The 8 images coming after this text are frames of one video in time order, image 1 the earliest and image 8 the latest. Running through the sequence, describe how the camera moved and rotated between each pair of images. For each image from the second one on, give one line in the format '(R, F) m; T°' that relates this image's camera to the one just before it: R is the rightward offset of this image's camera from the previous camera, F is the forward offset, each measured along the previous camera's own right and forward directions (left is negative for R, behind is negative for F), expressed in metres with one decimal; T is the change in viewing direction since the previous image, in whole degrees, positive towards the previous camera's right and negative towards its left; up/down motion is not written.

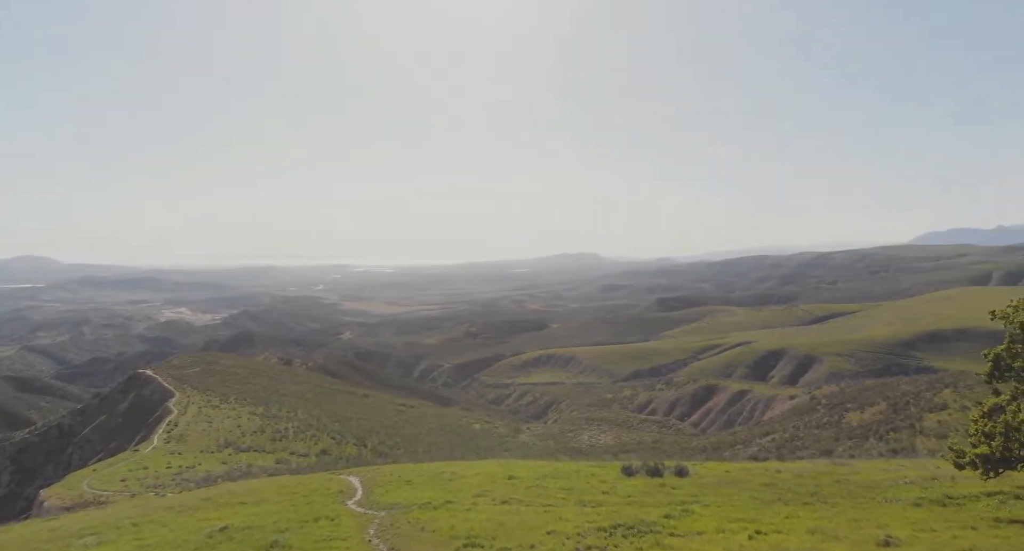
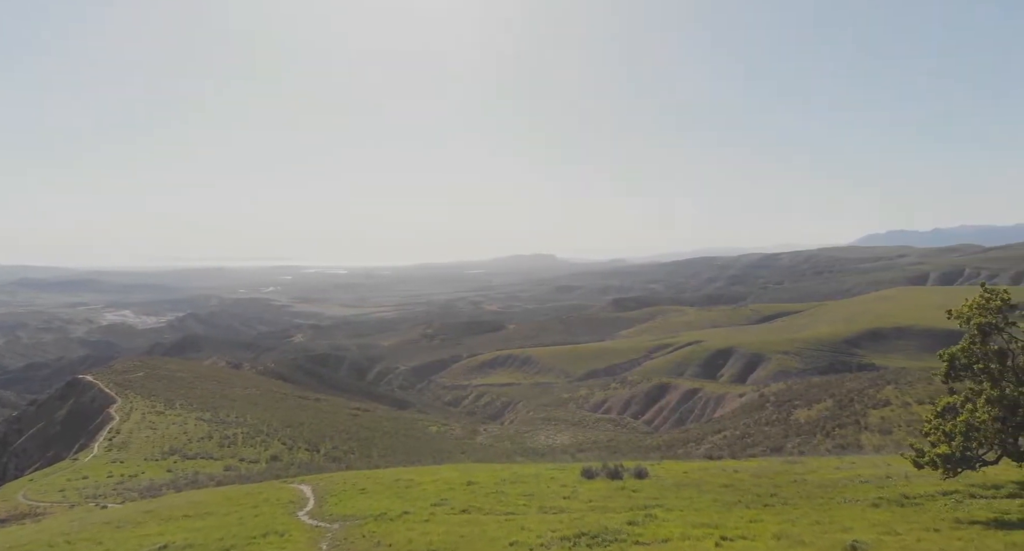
(-0.2, +2.6) m; -7°
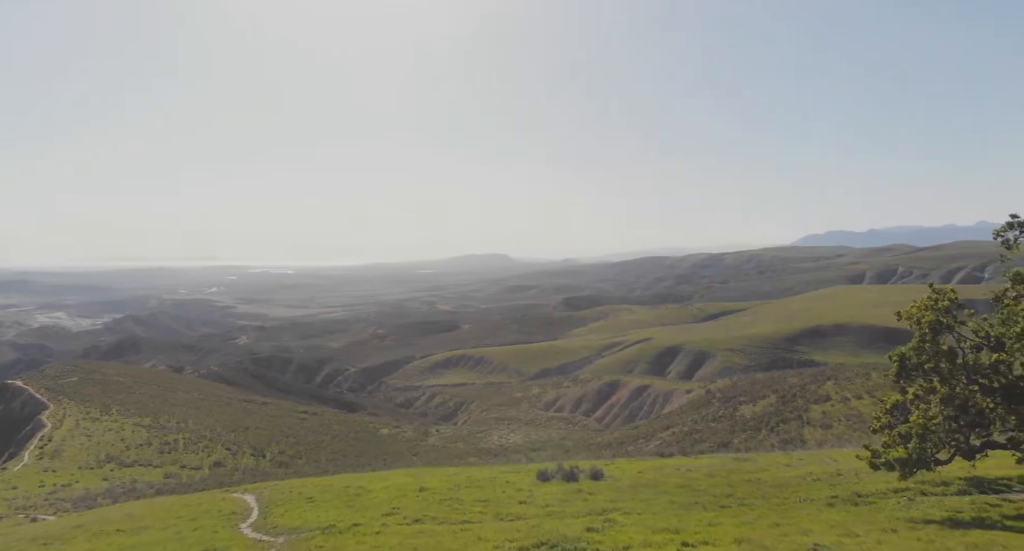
(-0.1, +1.0) m; +4°
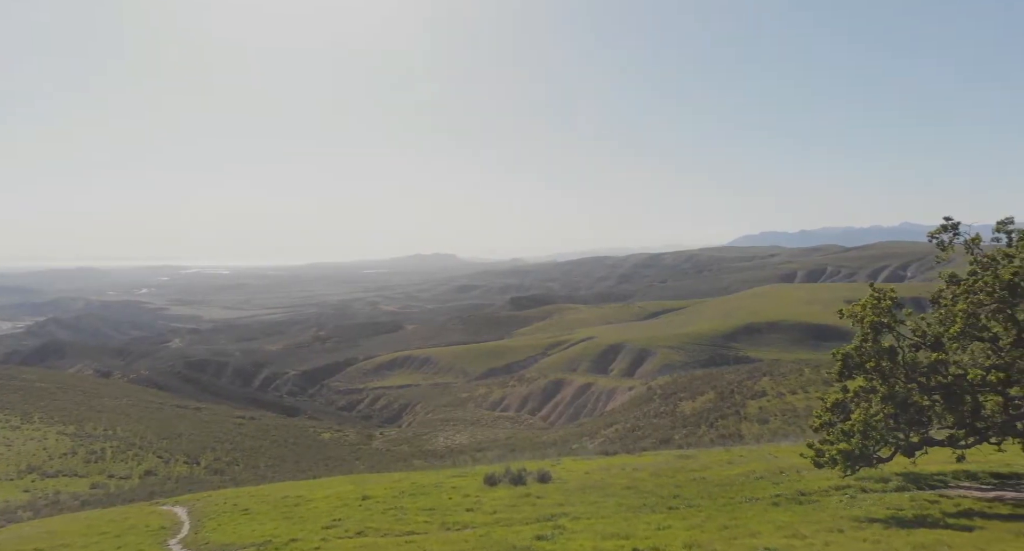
(0.0, +0.8) m; +4°
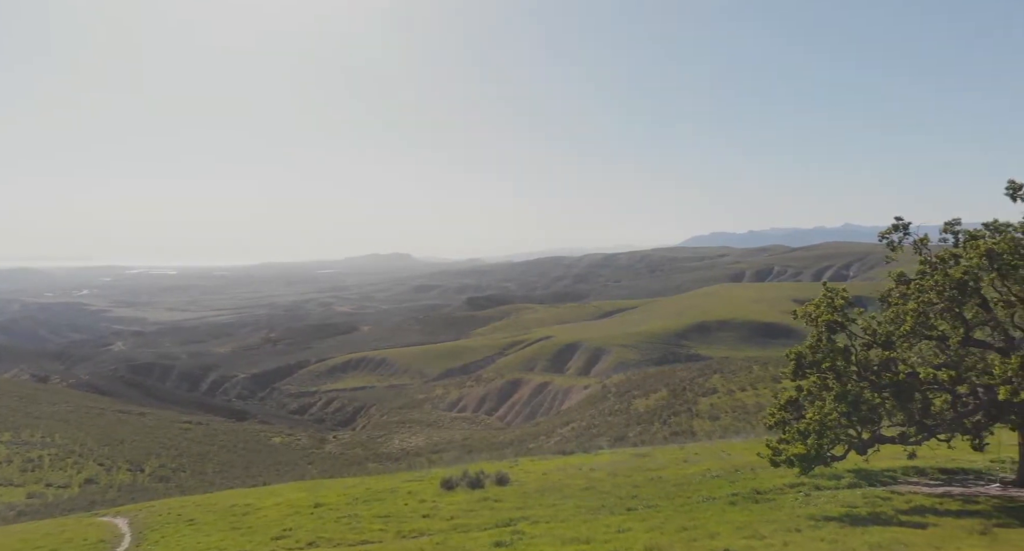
(0.0, +0.6) m; +3°
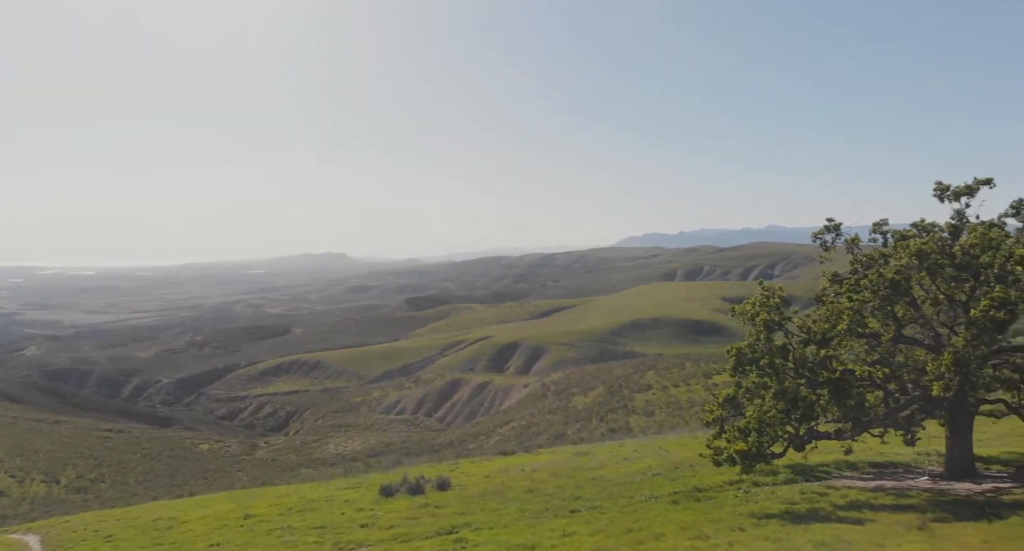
(-0.1, +0.8) m; +5°
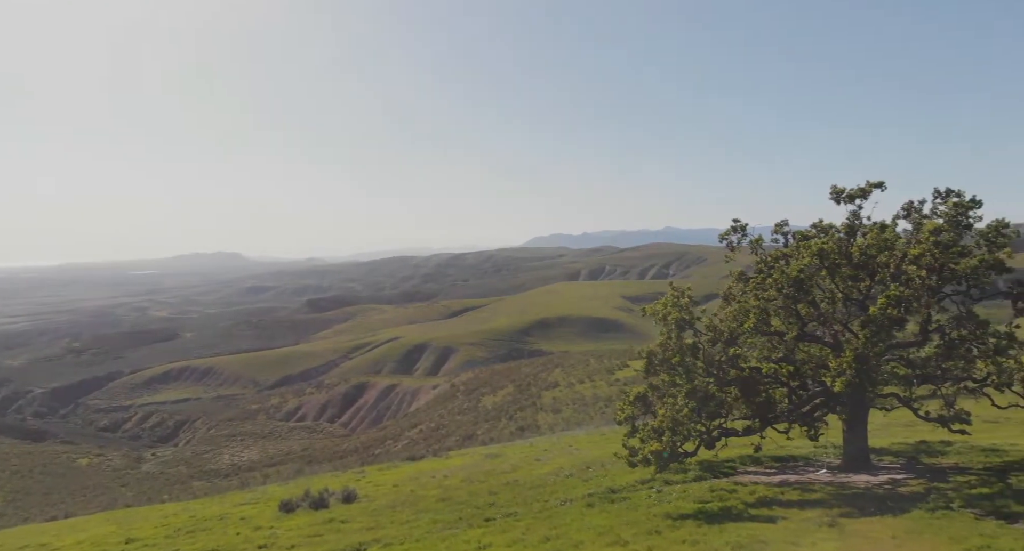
(-0.1, +1.2) m; +7°
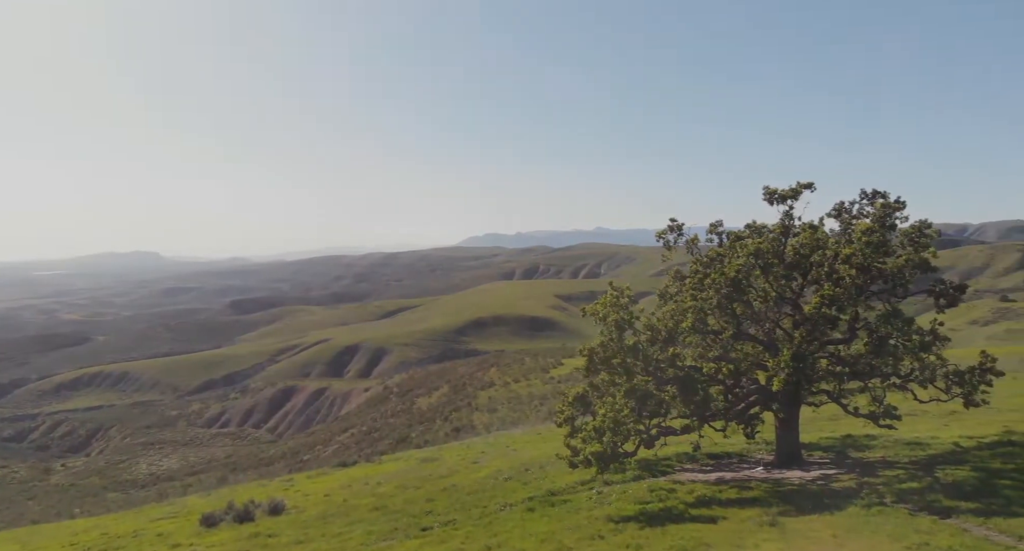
(-0.2, +0.9) m; +5°
